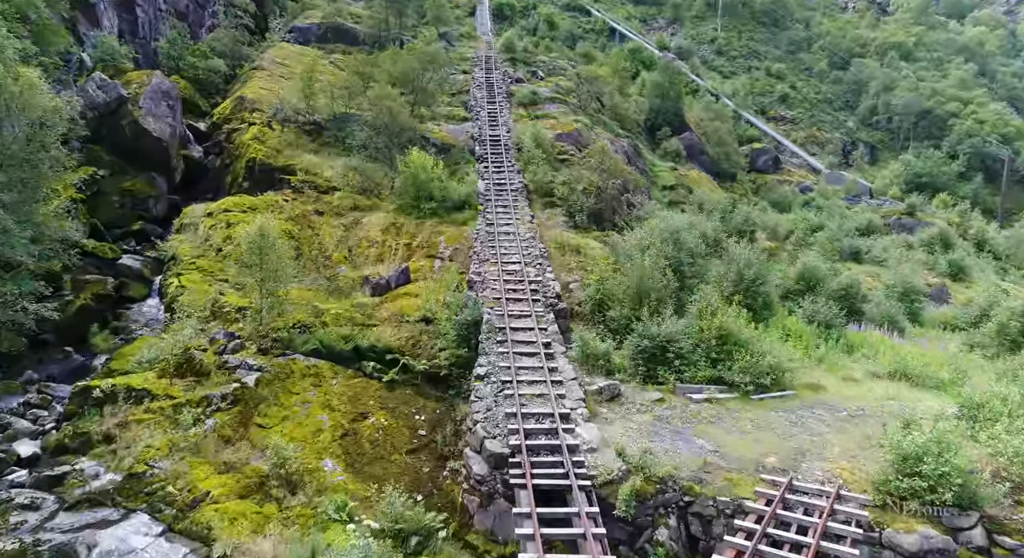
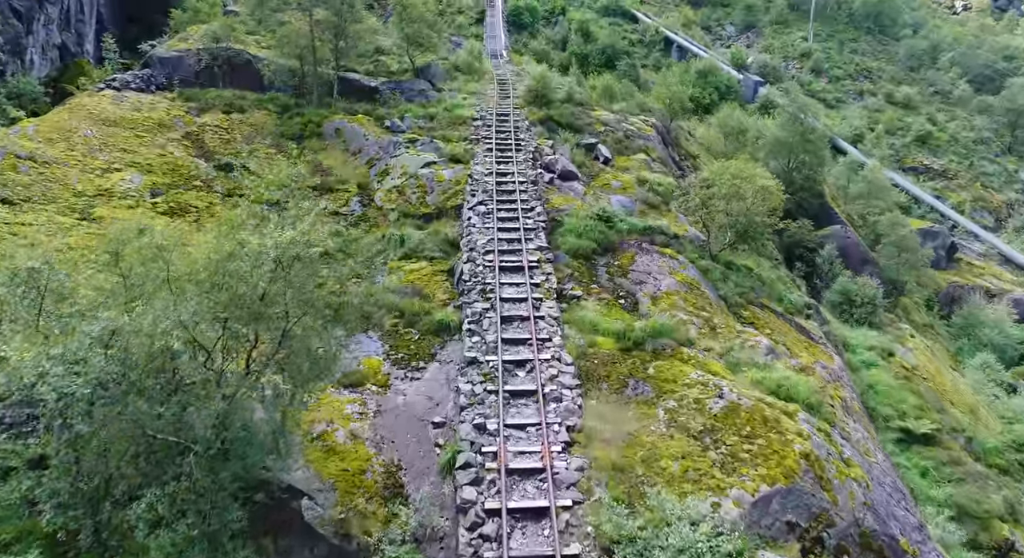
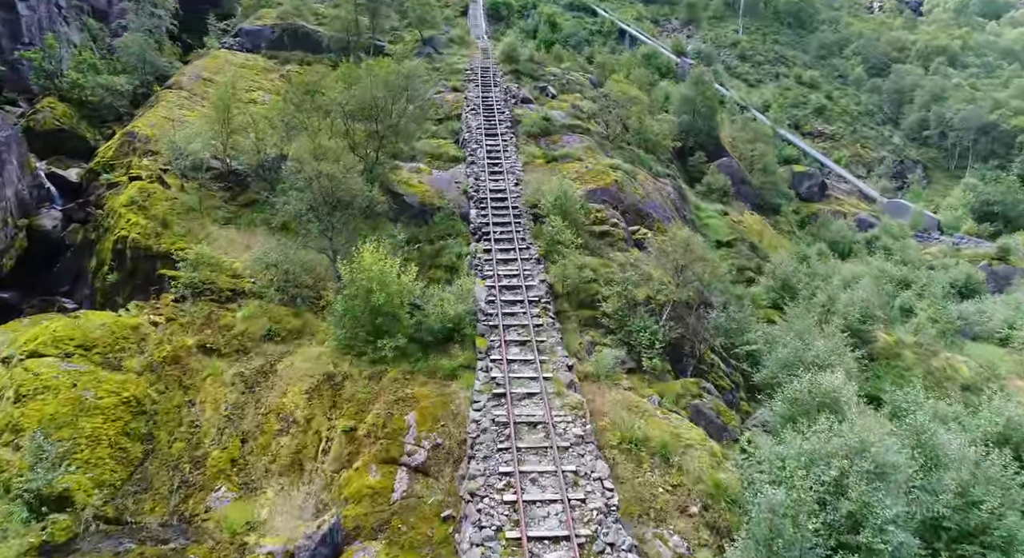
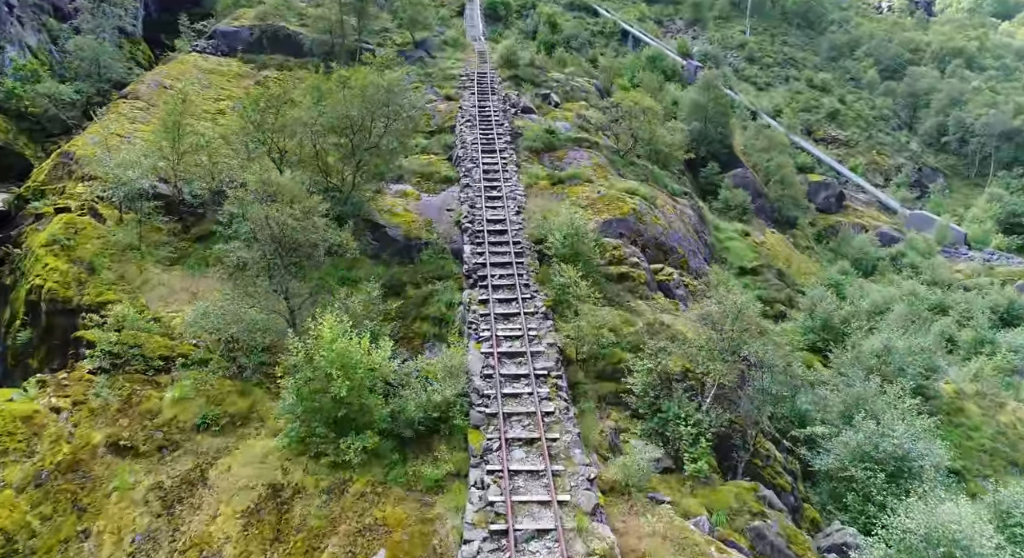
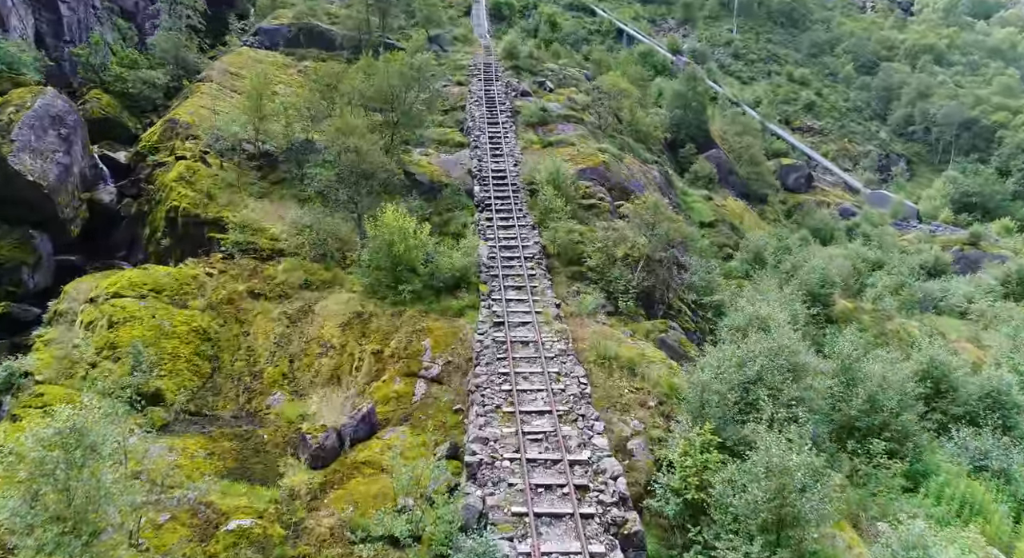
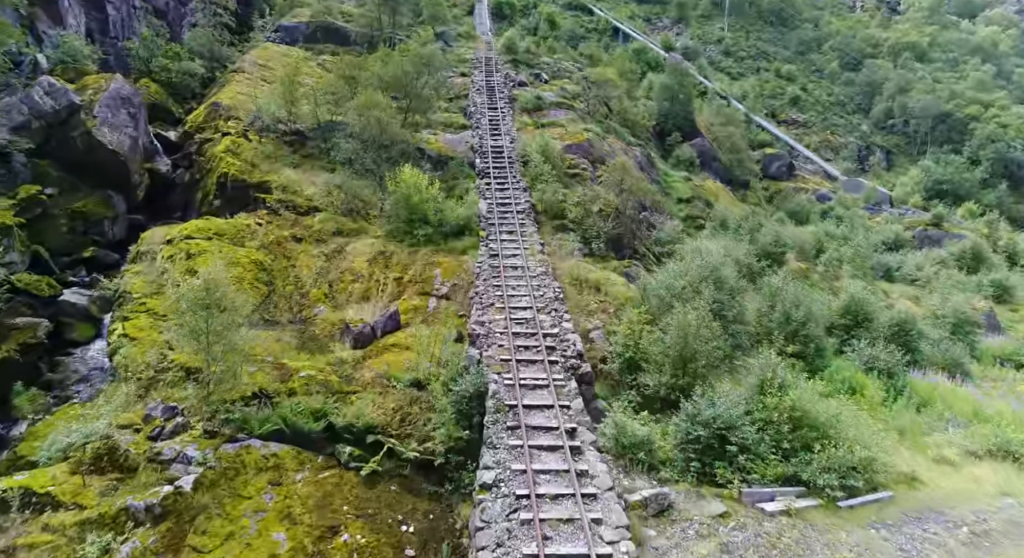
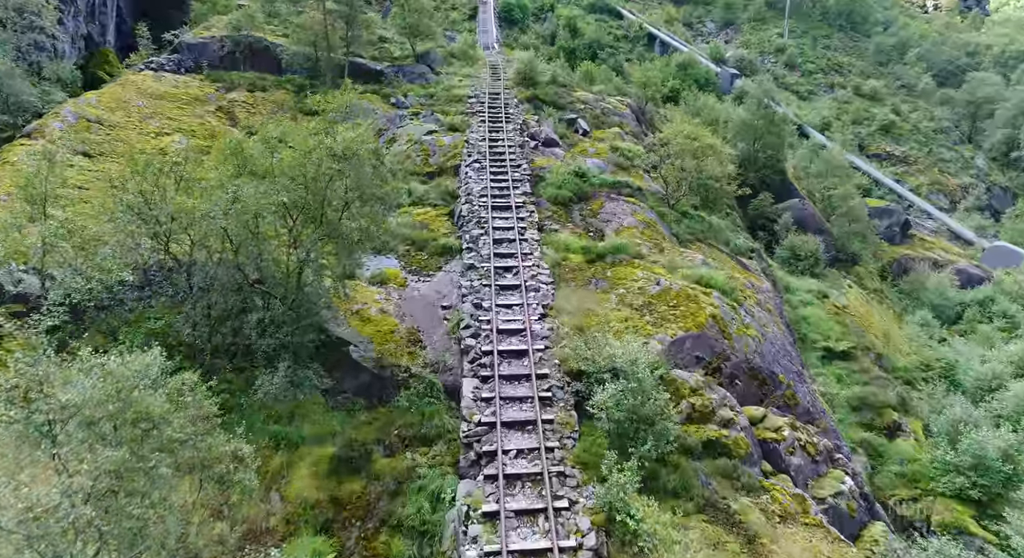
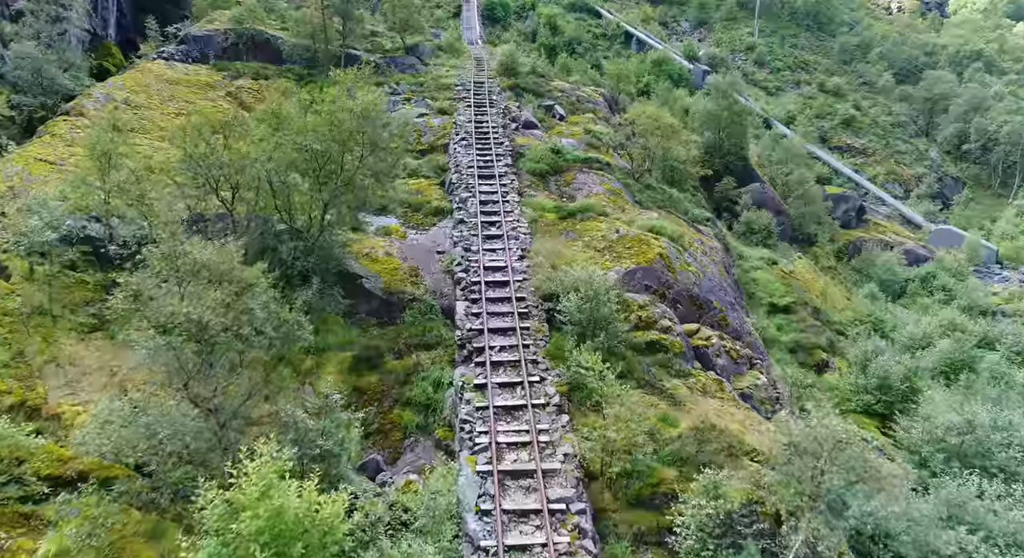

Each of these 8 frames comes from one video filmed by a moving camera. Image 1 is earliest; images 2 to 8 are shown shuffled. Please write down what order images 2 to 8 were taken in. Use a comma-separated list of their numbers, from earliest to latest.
6, 5, 3, 4, 8, 7, 2
